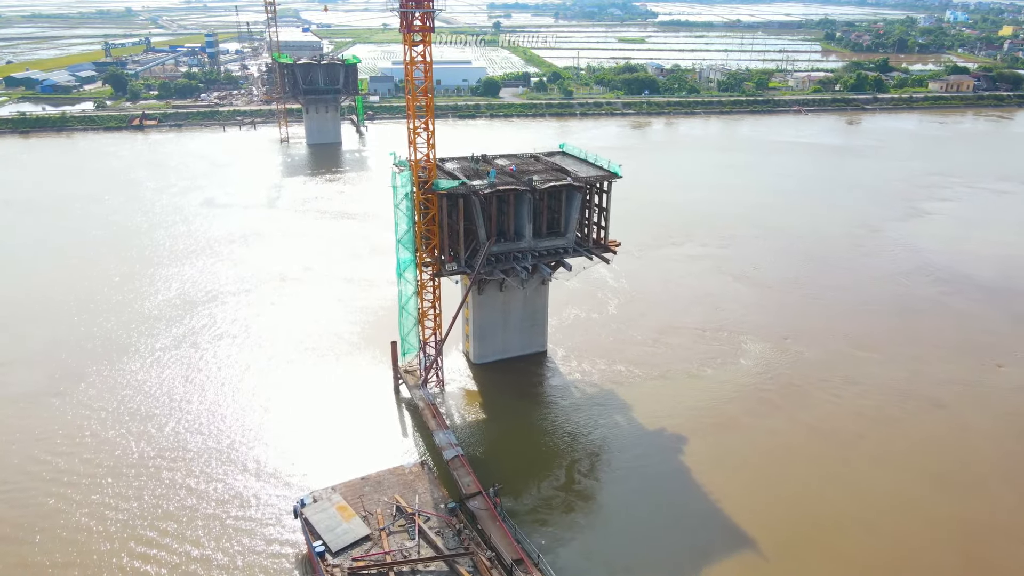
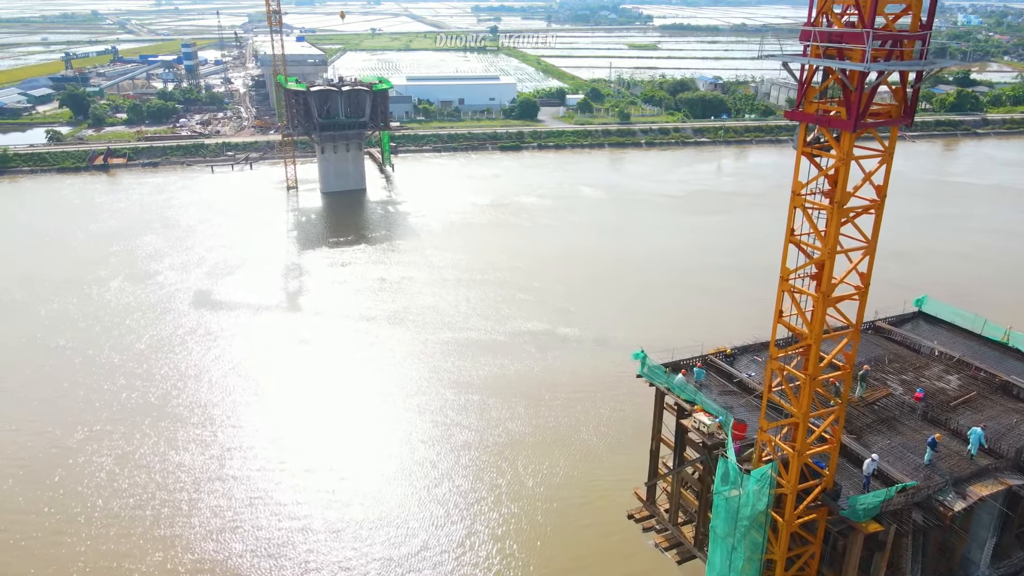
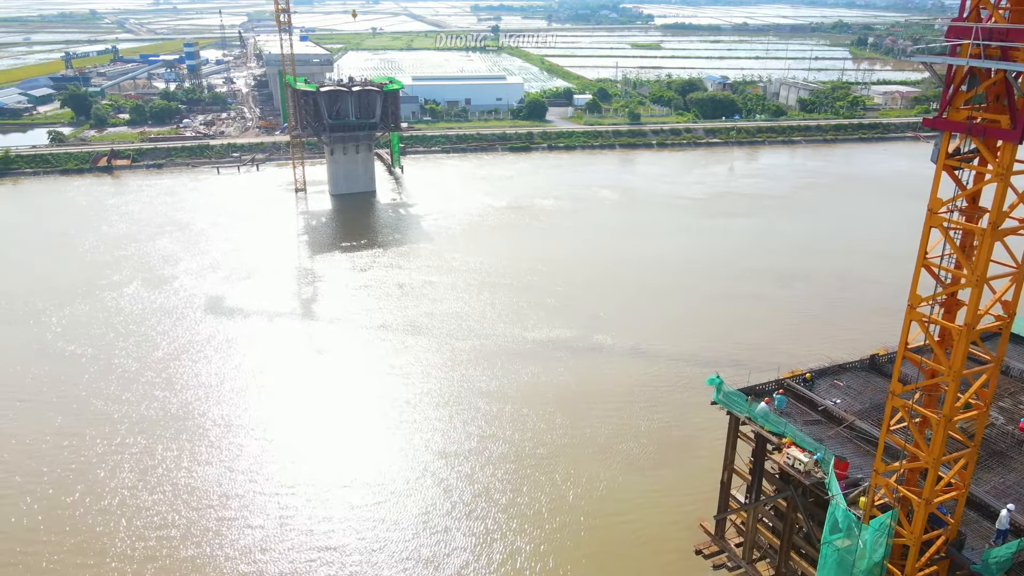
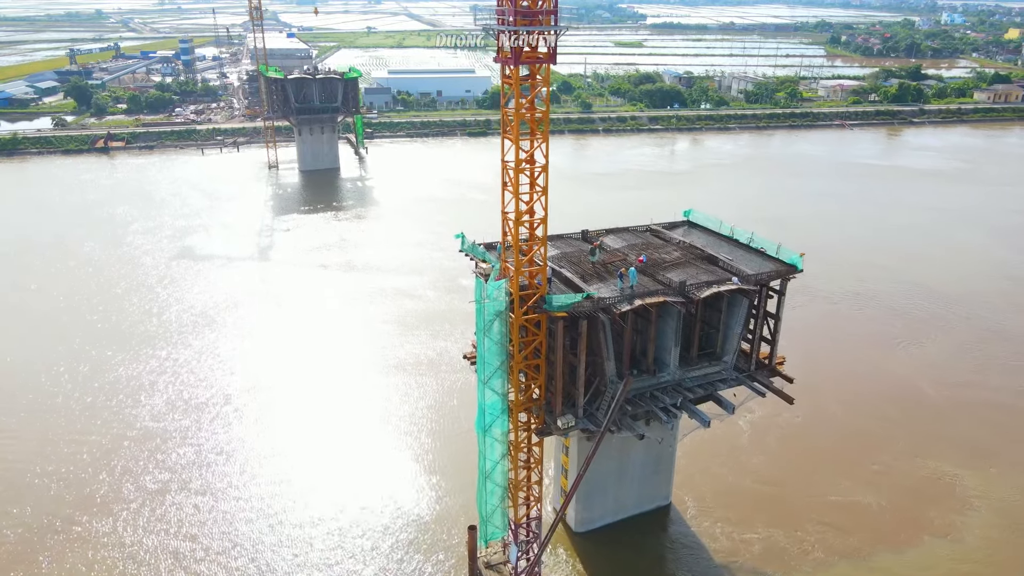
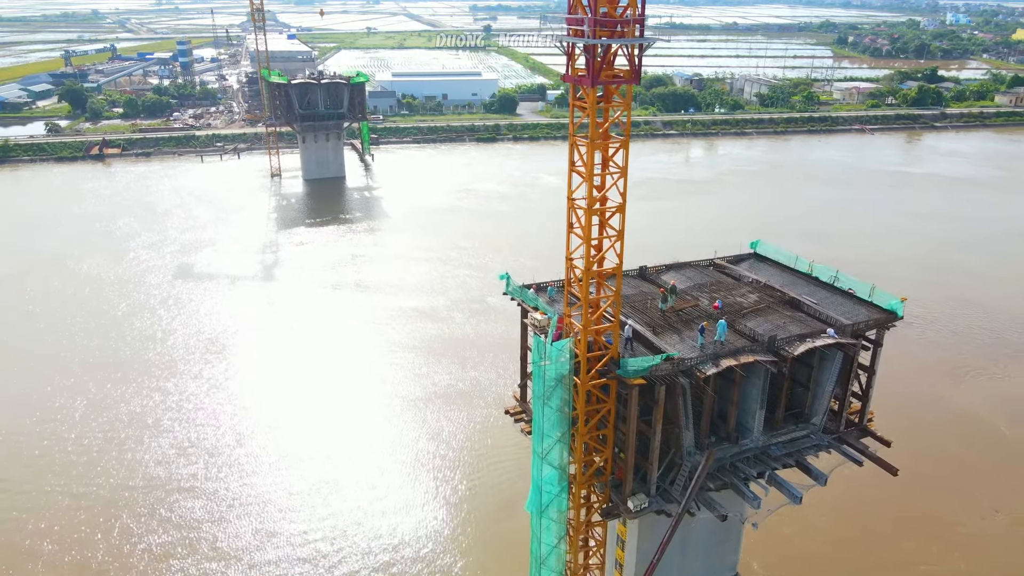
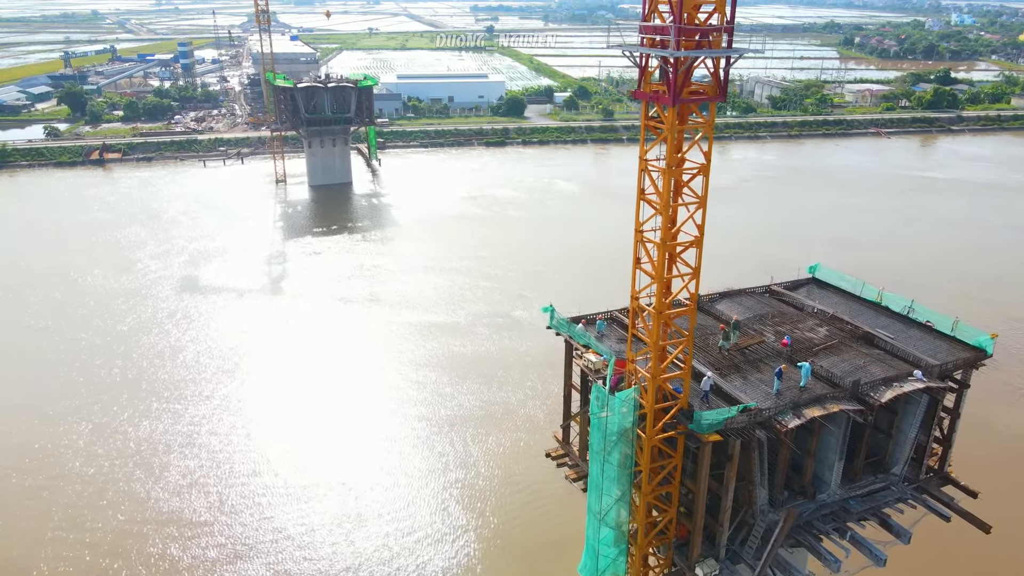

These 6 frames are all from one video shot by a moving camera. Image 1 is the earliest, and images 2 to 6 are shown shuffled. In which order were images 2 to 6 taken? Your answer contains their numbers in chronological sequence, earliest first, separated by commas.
4, 5, 6, 2, 3
